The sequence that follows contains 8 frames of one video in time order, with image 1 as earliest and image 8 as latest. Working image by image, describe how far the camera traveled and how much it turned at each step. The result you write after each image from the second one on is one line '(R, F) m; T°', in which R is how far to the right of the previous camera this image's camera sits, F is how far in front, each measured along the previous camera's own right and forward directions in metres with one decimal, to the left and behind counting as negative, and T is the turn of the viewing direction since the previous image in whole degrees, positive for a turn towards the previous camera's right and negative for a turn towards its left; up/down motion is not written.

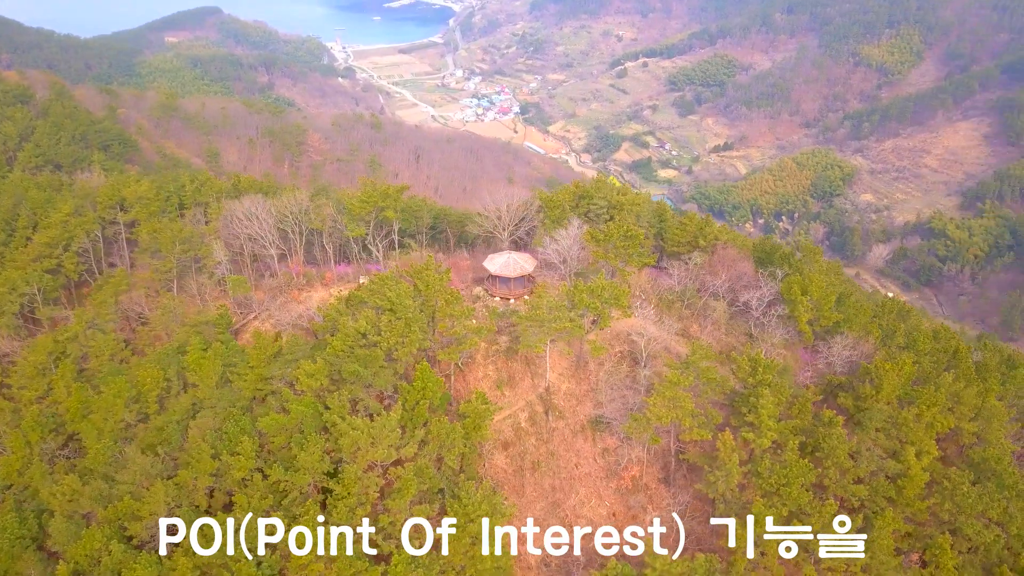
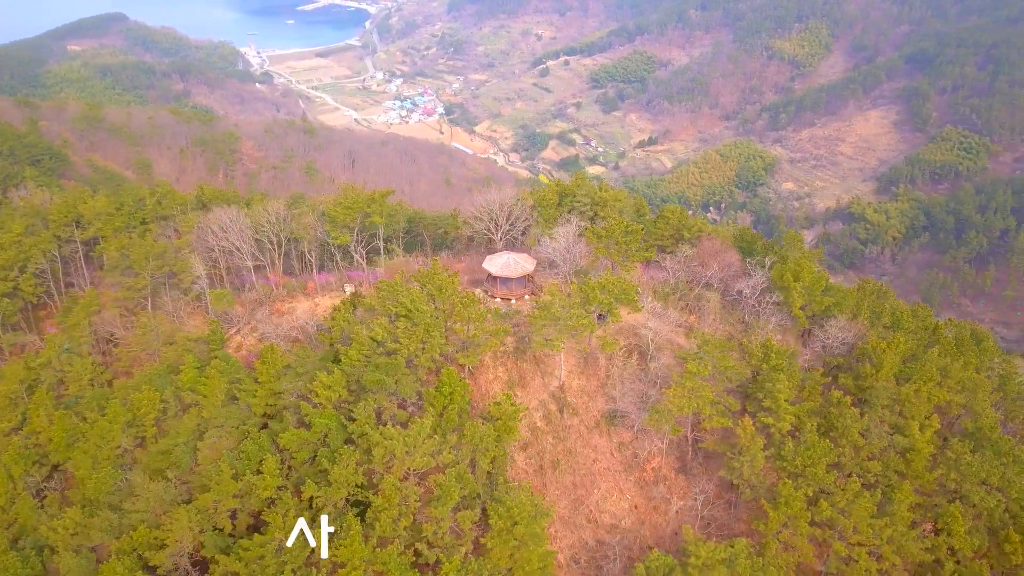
(-2.7, +0.2) m; +5°
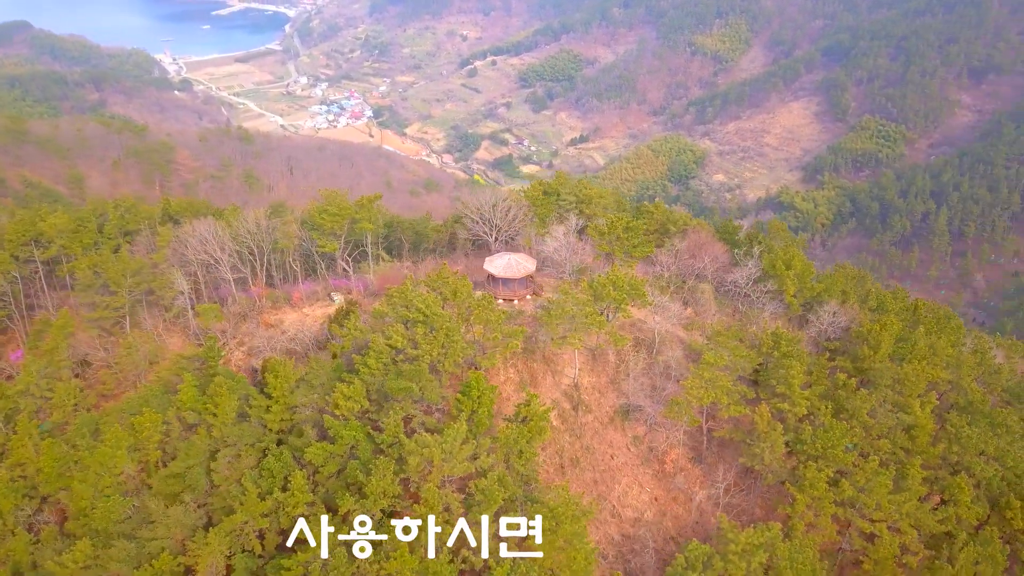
(-2.5, +0.2) m; +5°
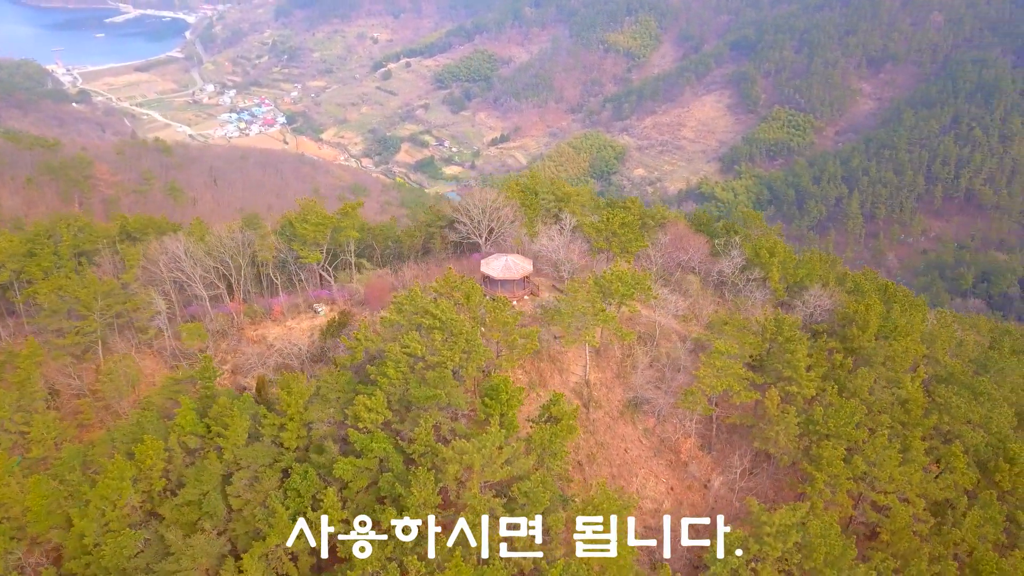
(-2.8, +0.2) m; +6°
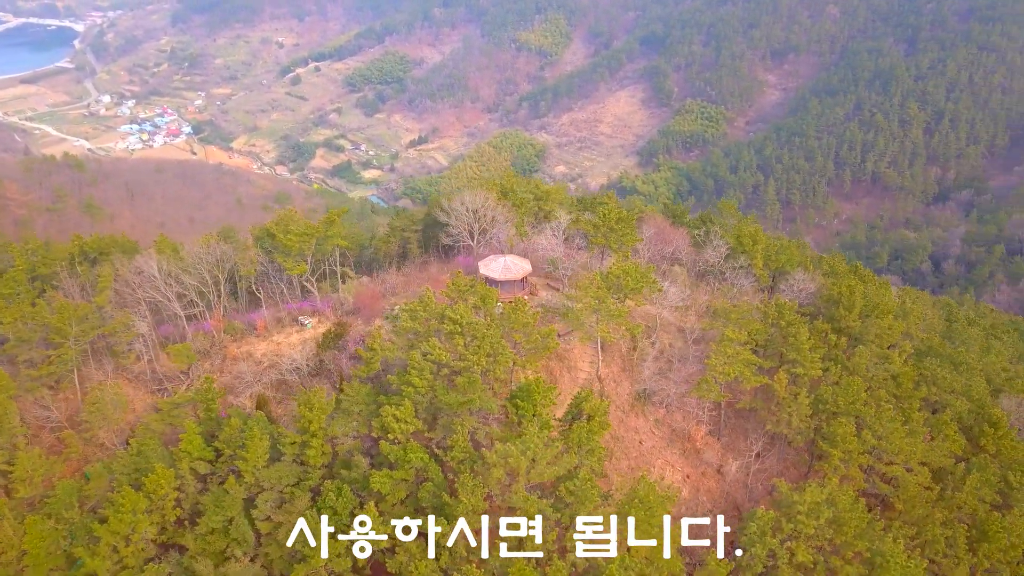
(-3.0, +0.2) m; +6°
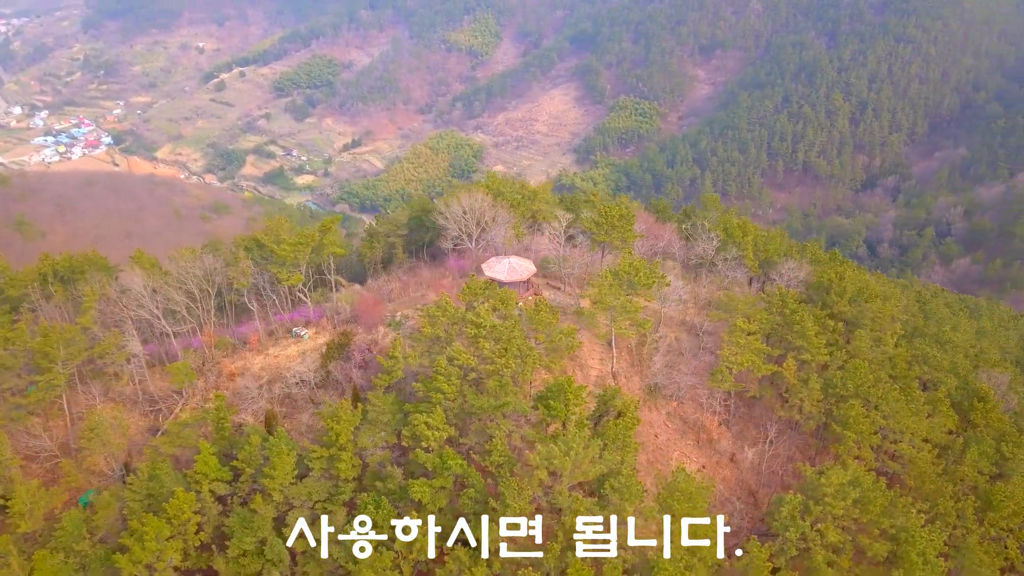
(-2.6, +0.2) m; +5°
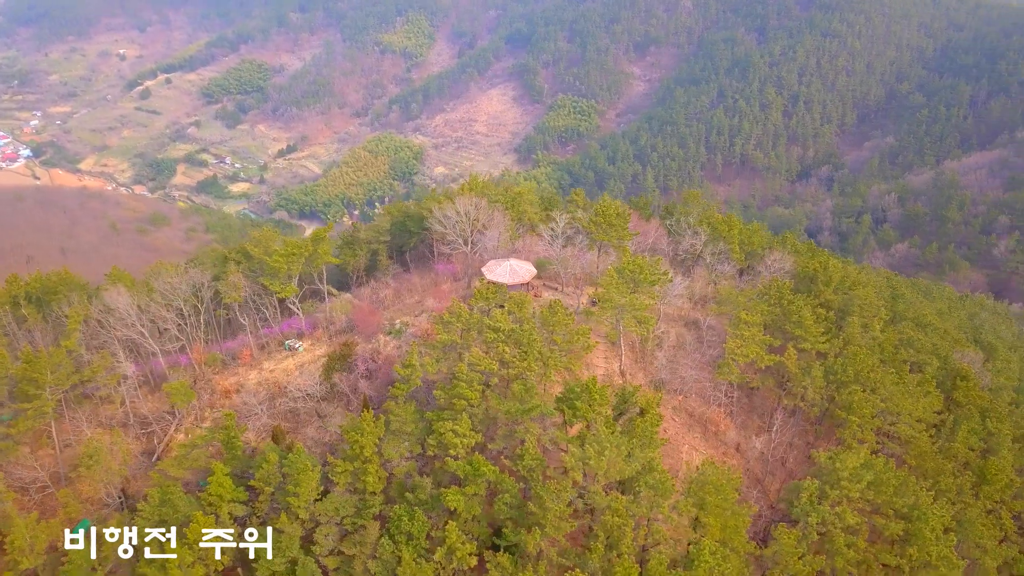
(-2.3, +0.1) m; +4°
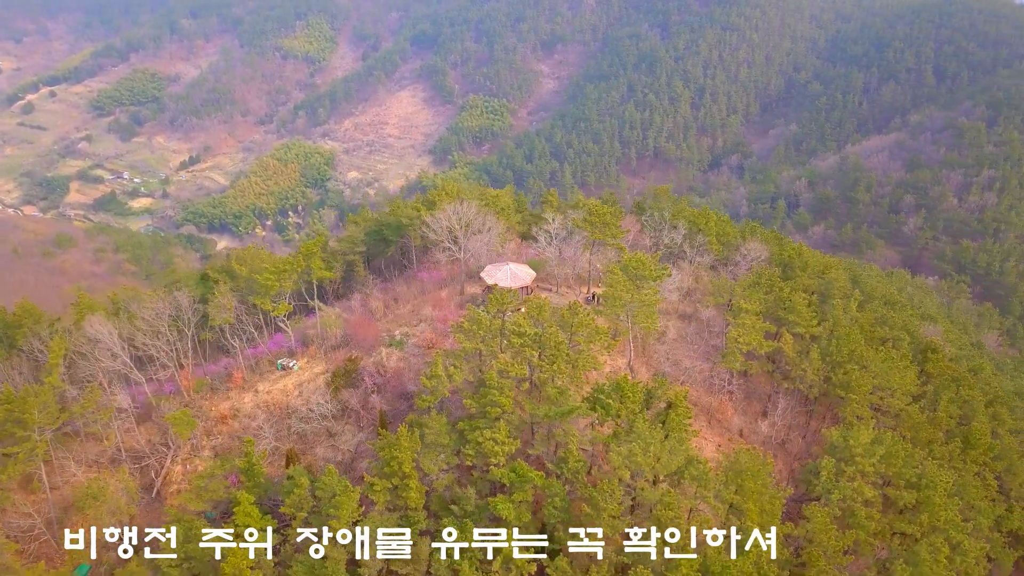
(-3.2, +0.2) m; +6°
